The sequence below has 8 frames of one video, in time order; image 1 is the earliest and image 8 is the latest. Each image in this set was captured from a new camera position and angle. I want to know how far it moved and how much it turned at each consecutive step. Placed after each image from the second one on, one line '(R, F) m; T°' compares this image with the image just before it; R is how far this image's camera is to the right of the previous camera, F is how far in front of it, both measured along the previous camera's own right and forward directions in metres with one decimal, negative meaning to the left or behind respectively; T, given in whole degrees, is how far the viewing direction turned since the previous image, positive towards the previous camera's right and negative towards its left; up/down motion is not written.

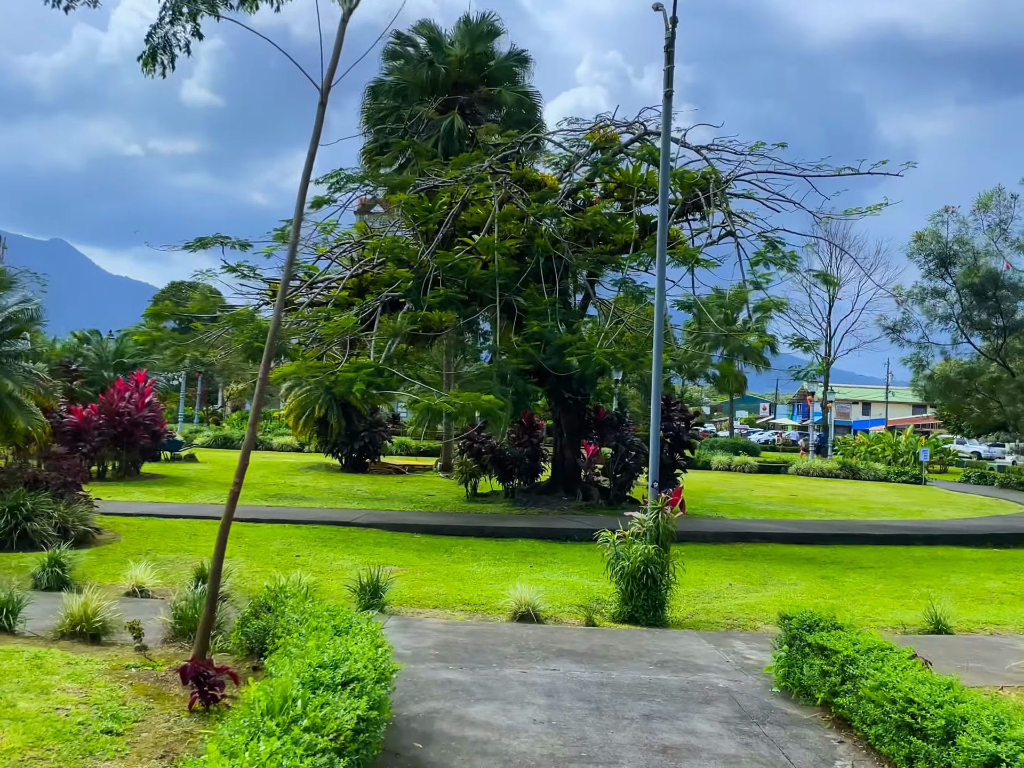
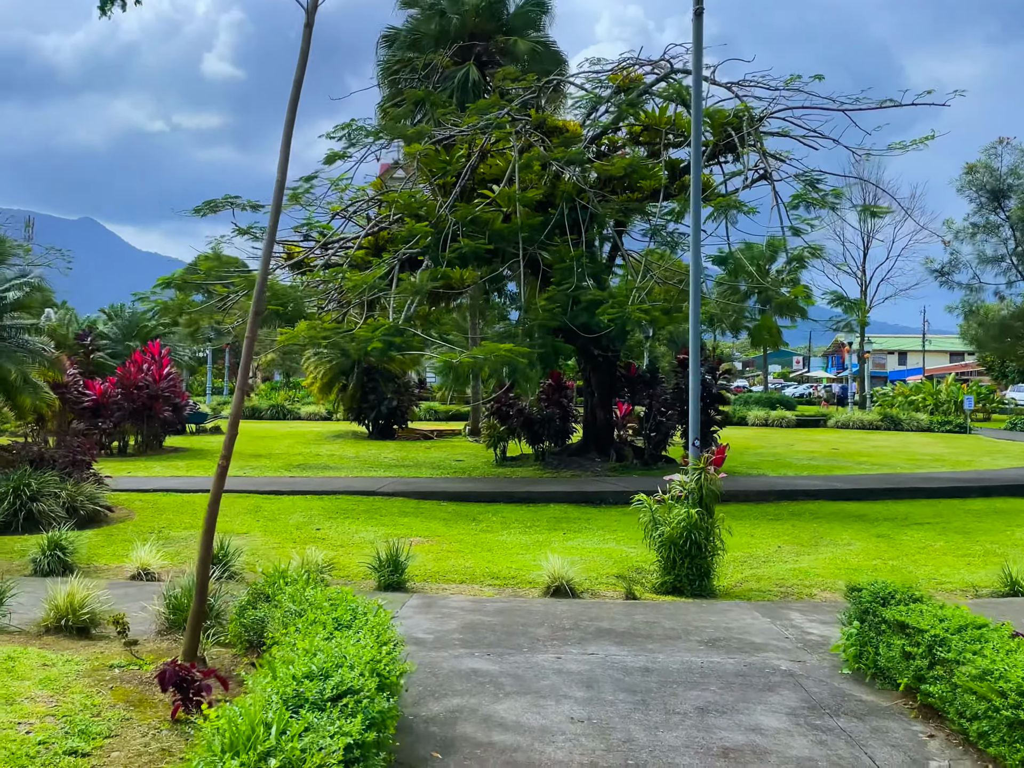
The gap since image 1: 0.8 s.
(0.0, +0.7) m; -2°
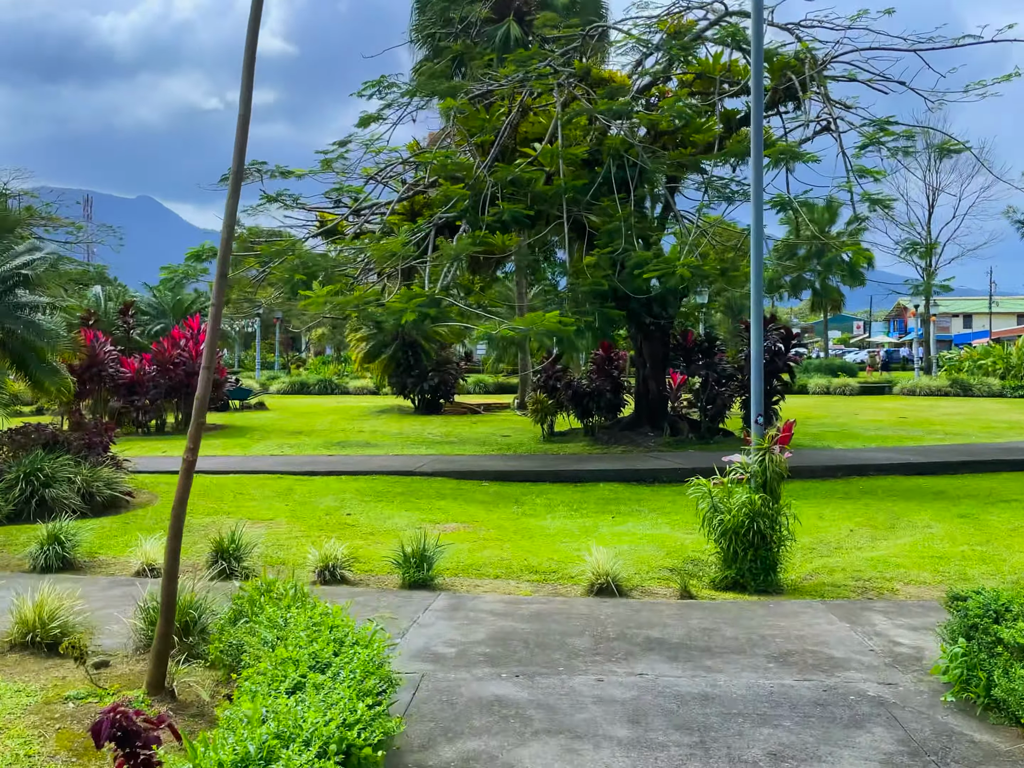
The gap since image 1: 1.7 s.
(+0.1, +0.8) m; -3°
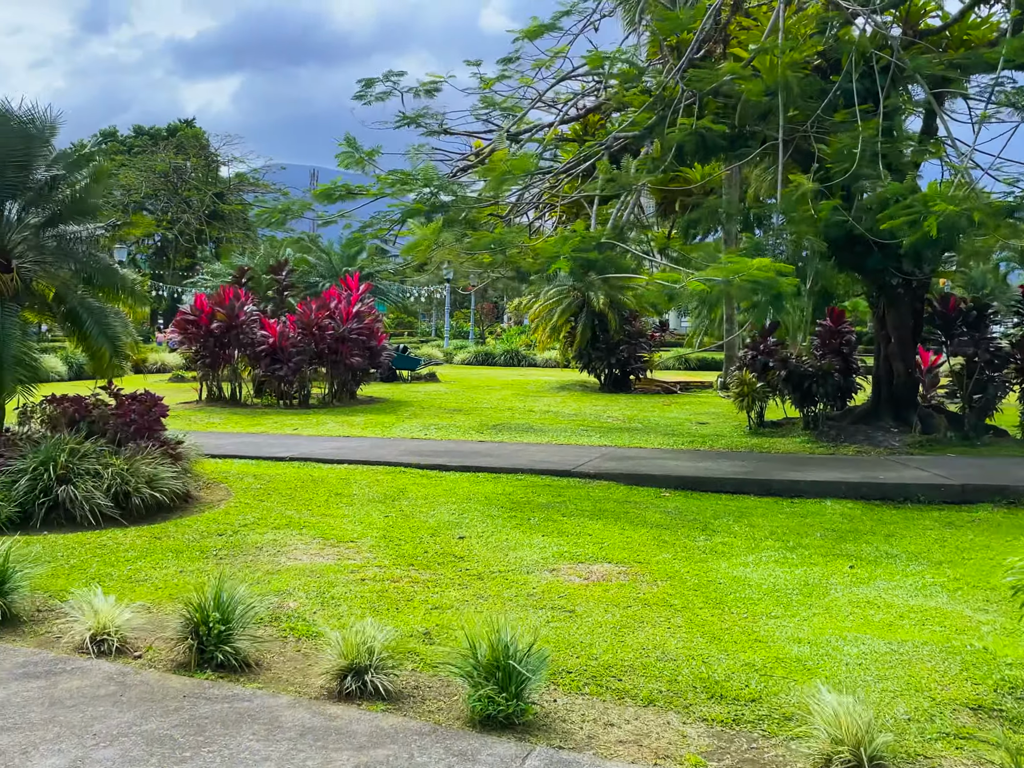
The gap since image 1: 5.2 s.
(+0.1, +2.8) m; -12°
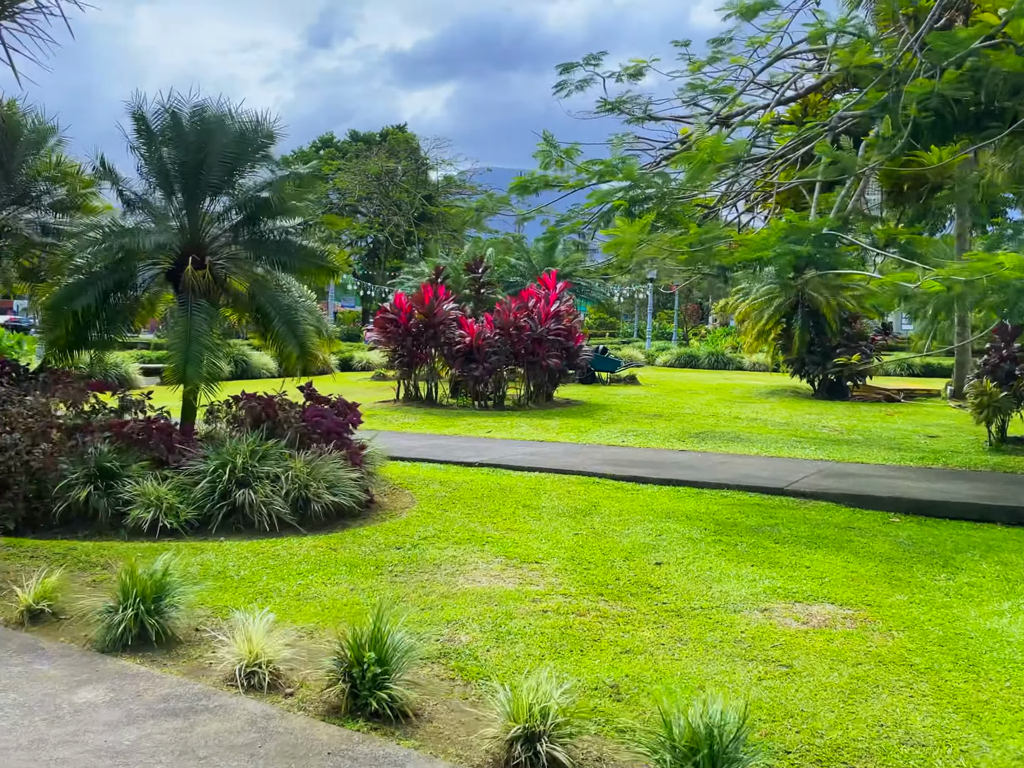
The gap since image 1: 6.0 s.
(0.0, +0.6) m; -11°
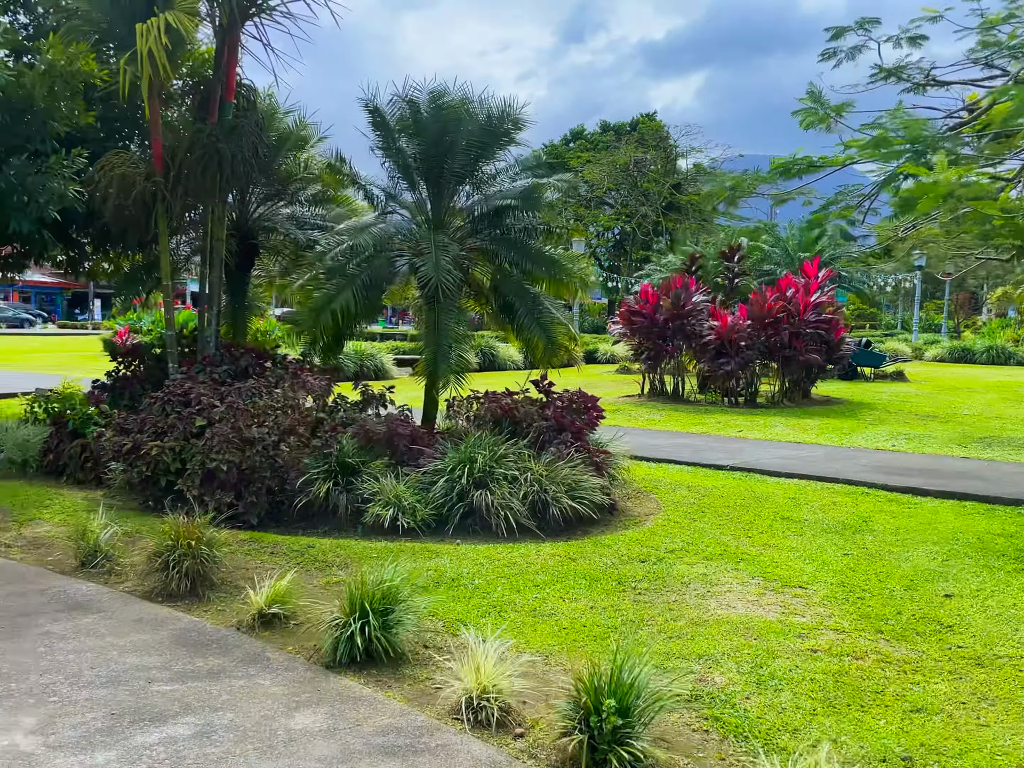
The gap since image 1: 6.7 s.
(-0.1, +0.5) m; -14°
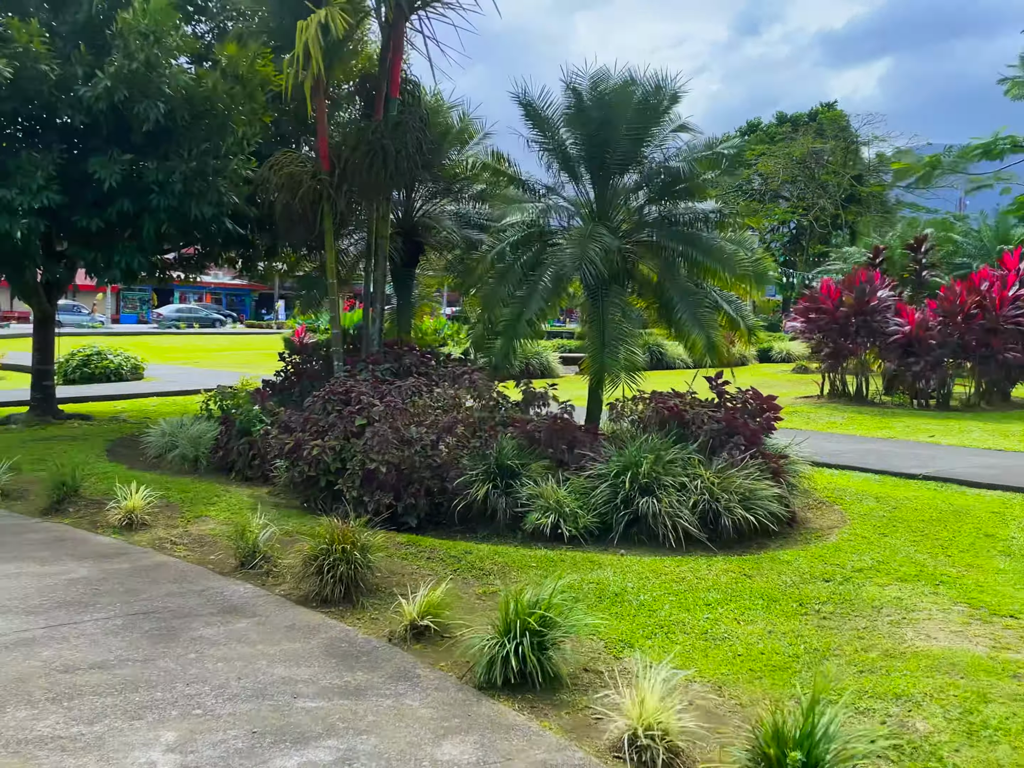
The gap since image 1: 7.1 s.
(0.0, +0.3) m; -9°
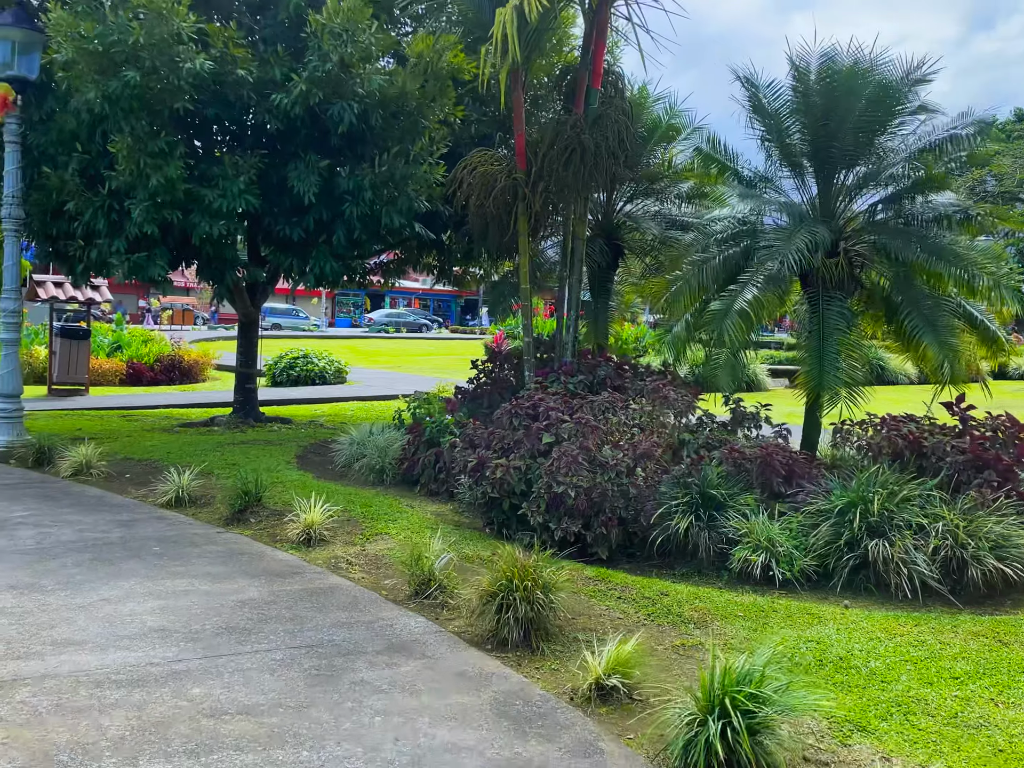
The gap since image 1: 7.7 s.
(0.0, +0.5) m; -11°
